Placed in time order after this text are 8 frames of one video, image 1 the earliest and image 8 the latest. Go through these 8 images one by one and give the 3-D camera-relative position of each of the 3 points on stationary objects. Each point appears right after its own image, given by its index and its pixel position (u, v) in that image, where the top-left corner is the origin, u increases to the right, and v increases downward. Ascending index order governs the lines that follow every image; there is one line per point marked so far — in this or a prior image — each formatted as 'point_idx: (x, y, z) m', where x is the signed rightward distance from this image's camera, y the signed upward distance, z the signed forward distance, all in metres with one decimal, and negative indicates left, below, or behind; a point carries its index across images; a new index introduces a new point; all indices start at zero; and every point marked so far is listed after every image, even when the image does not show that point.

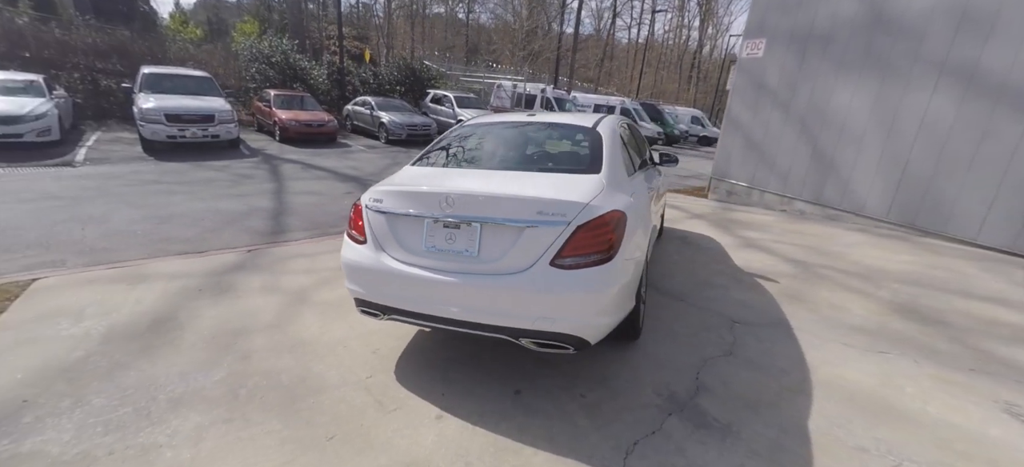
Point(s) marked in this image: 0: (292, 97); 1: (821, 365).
0: (-6.2, +3.8, +12.6) m
1: (+2.0, -0.8, +2.9) m
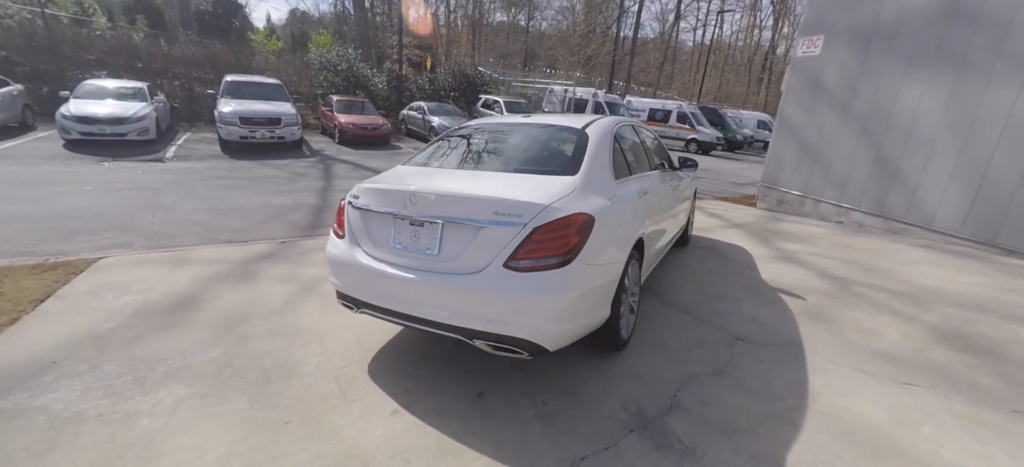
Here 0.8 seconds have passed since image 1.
0: (-4.8, +3.9, +13.3) m
1: (+1.8, -0.9, +2.6) m
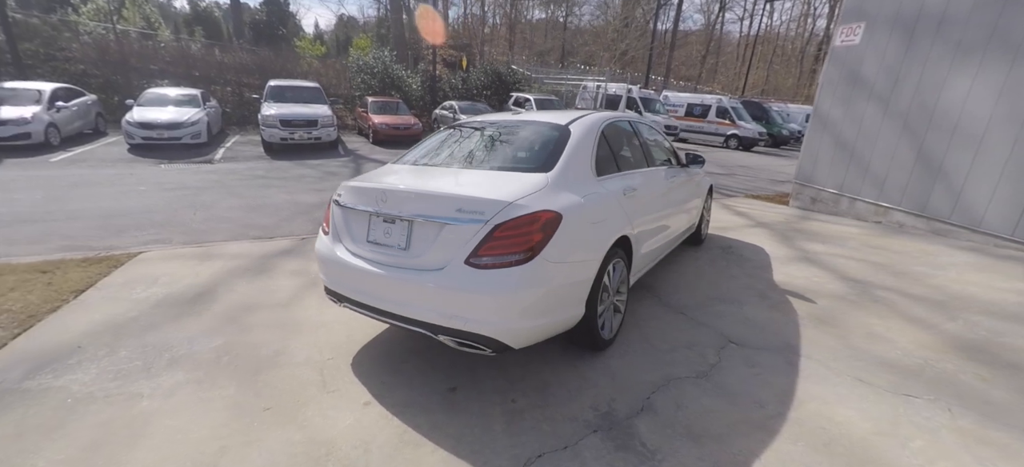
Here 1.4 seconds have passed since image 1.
0: (-3.9, +4.0, +13.8) m
1: (+1.6, -0.9, +2.4) m
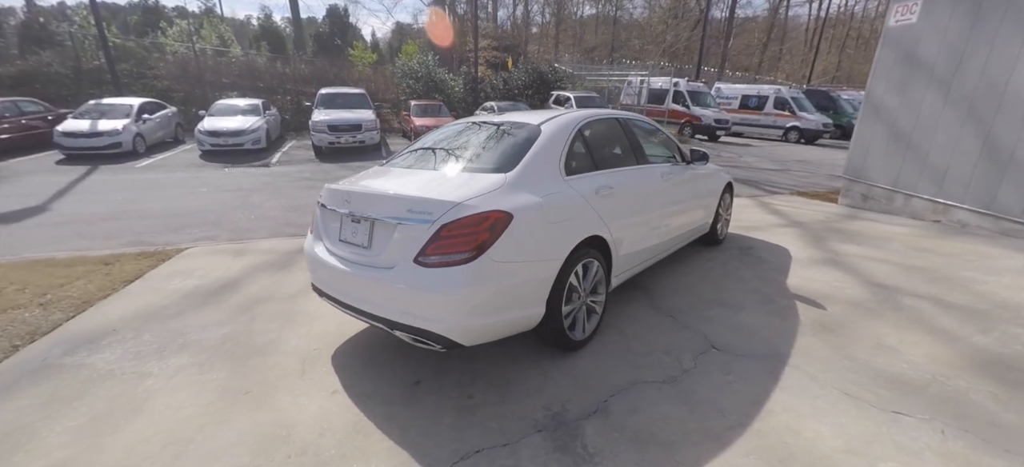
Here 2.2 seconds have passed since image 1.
0: (-2.7, +4.0, +14.2) m
1: (+1.4, -0.9, +2.3) m
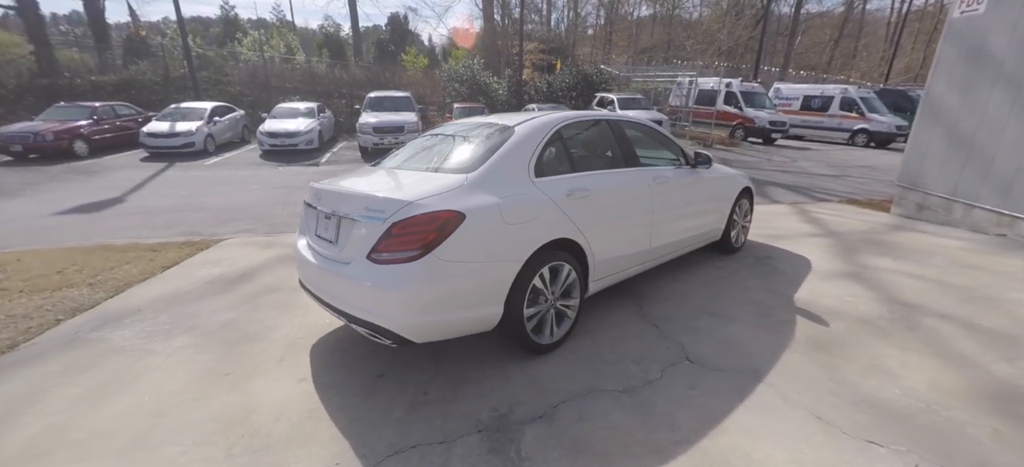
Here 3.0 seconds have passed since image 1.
0: (-1.3, +4.0, +14.5) m
1: (+1.1, -1.0, +2.1) m
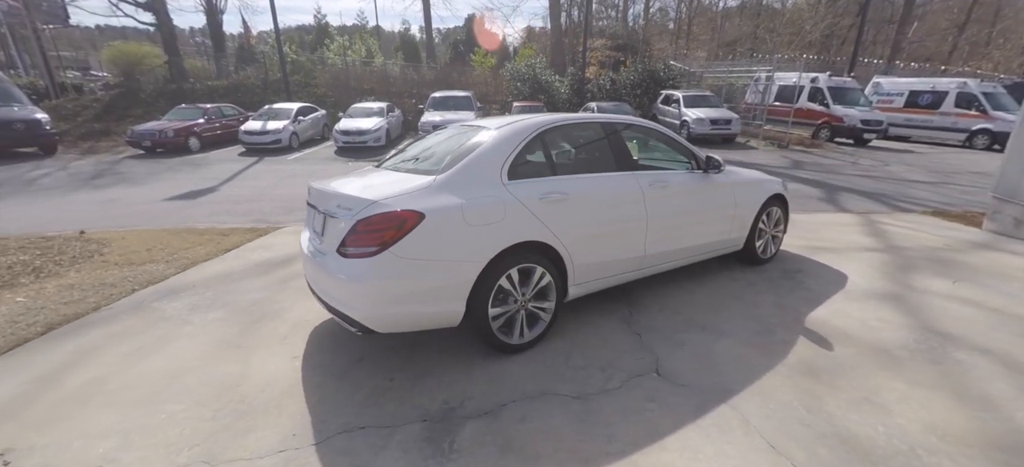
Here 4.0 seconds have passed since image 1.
0: (+0.6, +4.1, +14.6) m
1: (+0.7, -1.0, +2.0) m
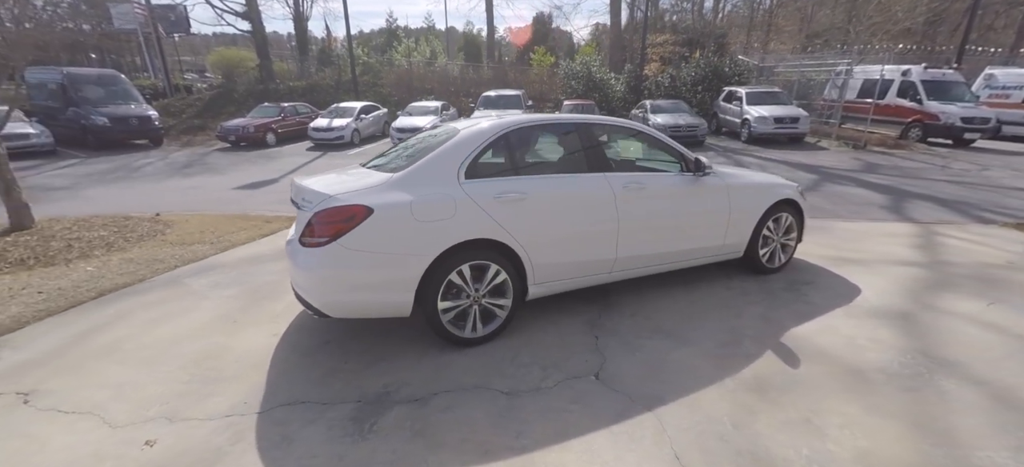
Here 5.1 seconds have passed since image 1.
0: (+2.3, +4.1, +14.4) m
1: (+0.3, -1.0, +2.0) m
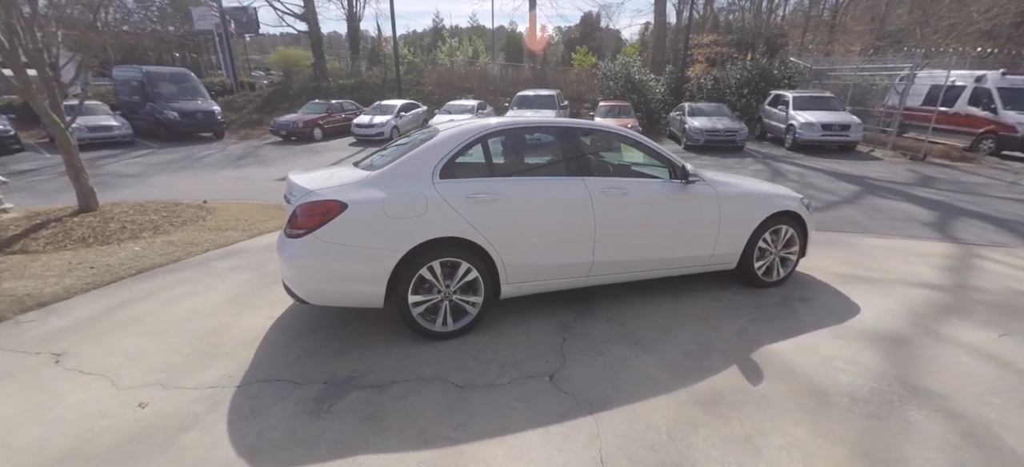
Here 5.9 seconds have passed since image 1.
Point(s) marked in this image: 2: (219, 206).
0: (+3.4, +4.0, +14.2) m
1: (0.0, -1.0, +2.1) m
2: (-4.9, +0.5, +7.5) m
